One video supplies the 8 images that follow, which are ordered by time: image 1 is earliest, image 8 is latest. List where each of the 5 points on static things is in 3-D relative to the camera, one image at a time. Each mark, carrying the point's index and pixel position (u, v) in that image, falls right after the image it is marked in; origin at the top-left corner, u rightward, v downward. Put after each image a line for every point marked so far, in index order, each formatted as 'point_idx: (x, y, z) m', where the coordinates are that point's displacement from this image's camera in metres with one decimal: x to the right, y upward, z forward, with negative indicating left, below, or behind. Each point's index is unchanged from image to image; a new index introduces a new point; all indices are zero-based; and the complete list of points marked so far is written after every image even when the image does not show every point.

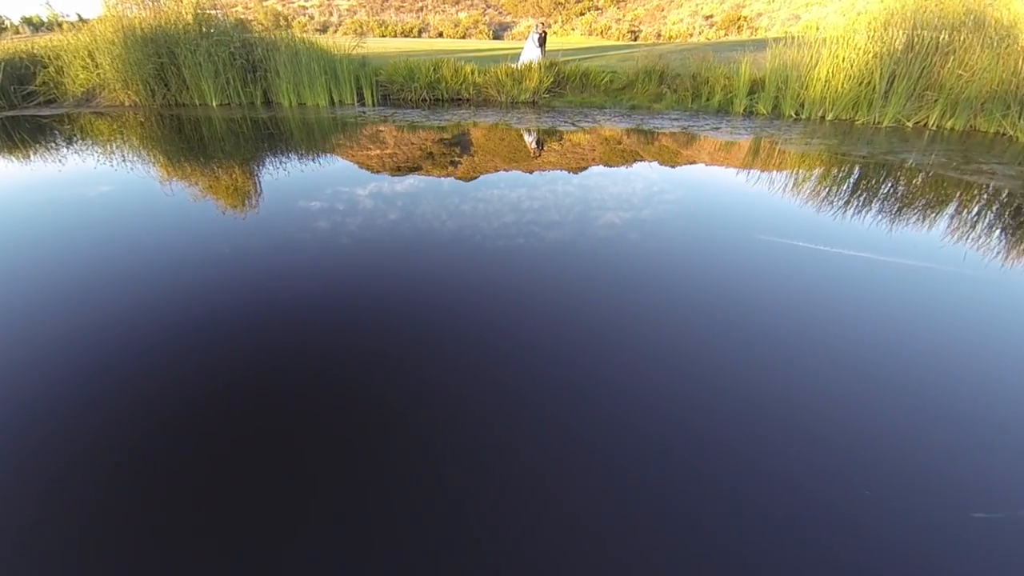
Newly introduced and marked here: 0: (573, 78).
0: (+1.3, +4.4, +10.3) m
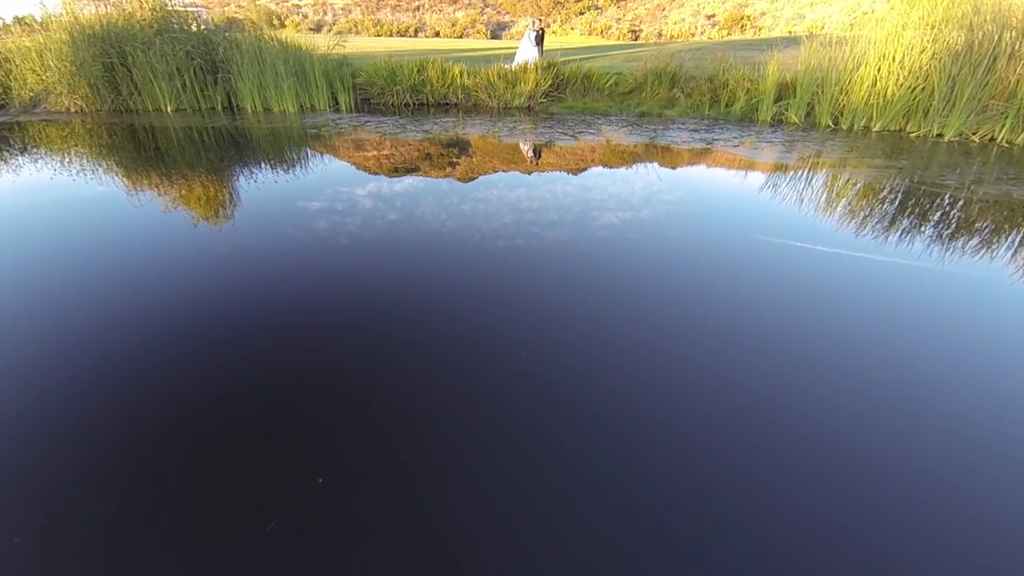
0: (+1.1, +3.8, +9.2) m
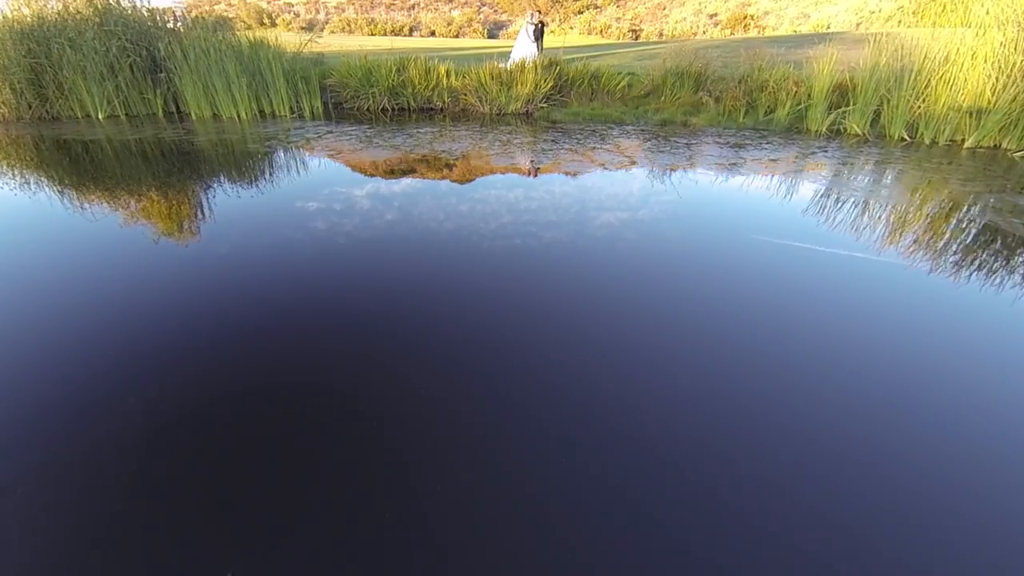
0: (+1.1, +3.3, +7.8) m
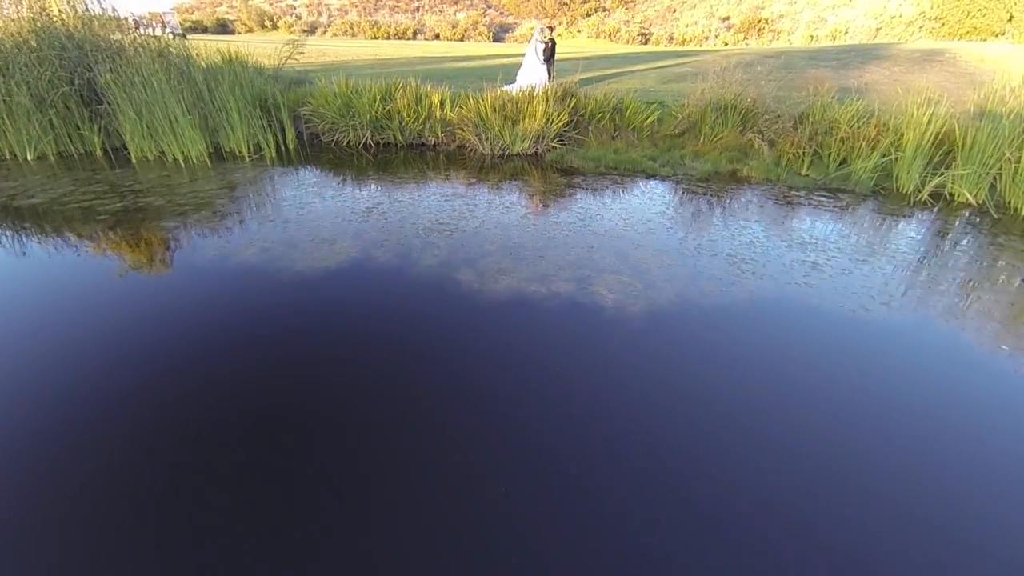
0: (+1.1, +2.3, +6.5) m
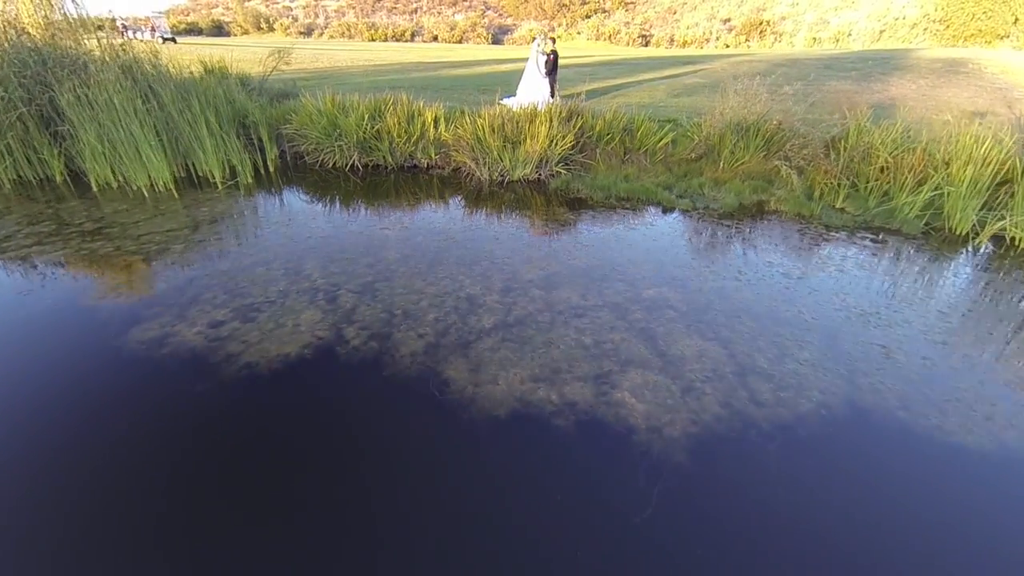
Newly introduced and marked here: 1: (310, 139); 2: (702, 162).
0: (+1.1, +1.8, +6.0) m
1: (-2.7, +2.0, +6.6) m
2: (+2.2, +1.4, +5.6) m
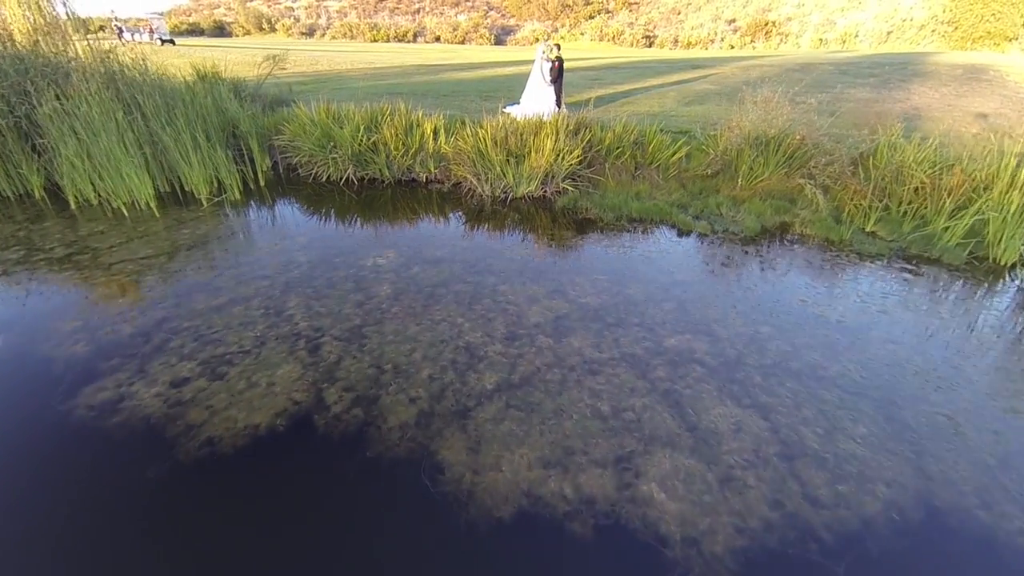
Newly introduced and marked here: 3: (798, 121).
0: (+1.2, +1.5, +5.6) m
1: (-2.7, +1.7, +6.3) m
2: (+2.2, +1.2, +5.3) m
3: (+3.1, +1.8, +5.3) m
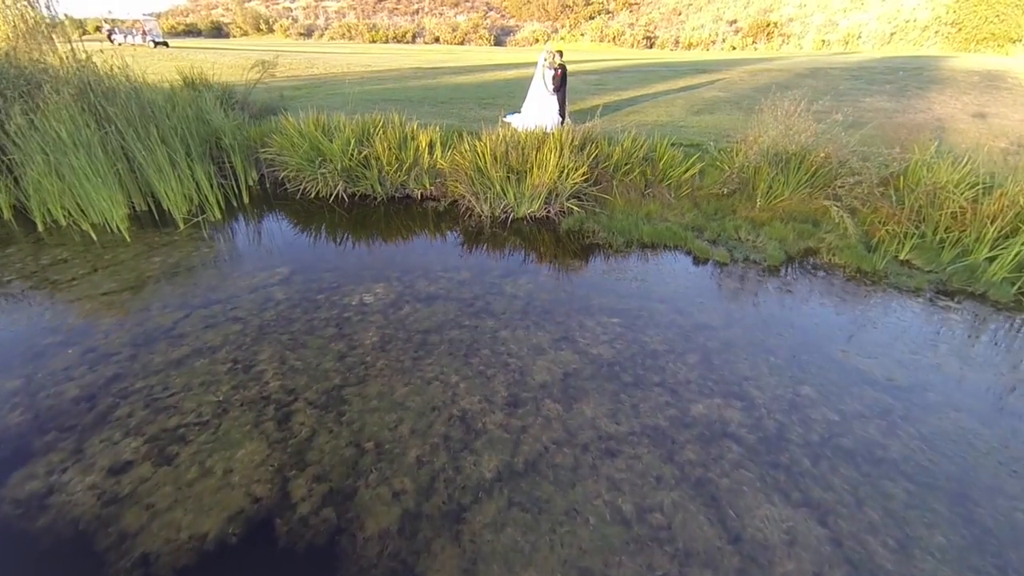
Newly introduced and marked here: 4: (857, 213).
0: (+1.2, +1.3, +5.2) m
1: (-2.7, +1.5, +5.9) m
2: (+2.2, +0.9, +4.9) m
3: (+3.1, +1.5, +4.9) m
4: (+3.1, +0.7, +4.5) m
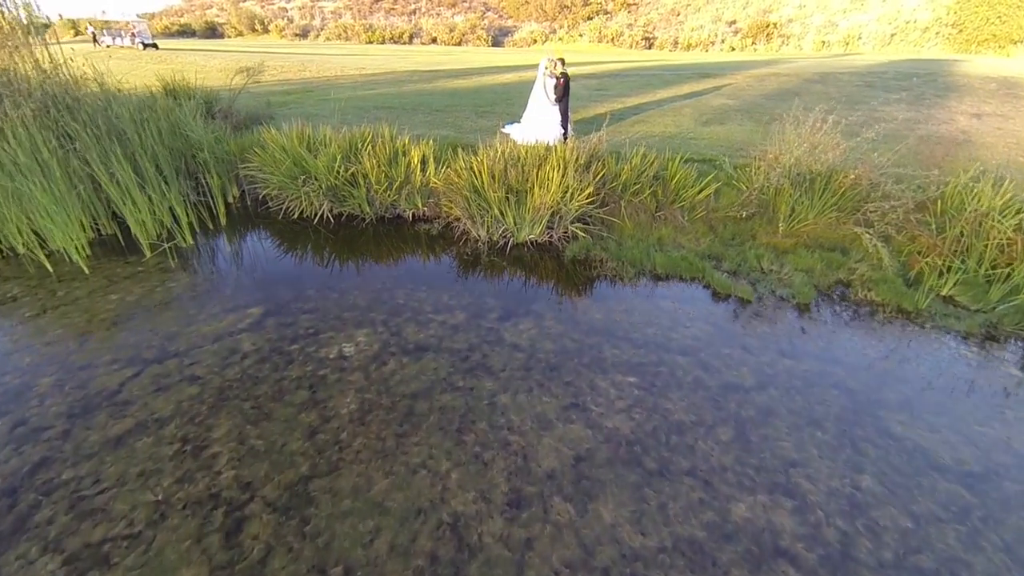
0: (+1.2, +1.0, +4.8) m
1: (-2.7, +1.2, +5.5) m
2: (+2.2, +0.6, +4.5) m
3: (+3.1, +1.2, +4.5) m
4: (+3.1, +0.4, +4.1) m
